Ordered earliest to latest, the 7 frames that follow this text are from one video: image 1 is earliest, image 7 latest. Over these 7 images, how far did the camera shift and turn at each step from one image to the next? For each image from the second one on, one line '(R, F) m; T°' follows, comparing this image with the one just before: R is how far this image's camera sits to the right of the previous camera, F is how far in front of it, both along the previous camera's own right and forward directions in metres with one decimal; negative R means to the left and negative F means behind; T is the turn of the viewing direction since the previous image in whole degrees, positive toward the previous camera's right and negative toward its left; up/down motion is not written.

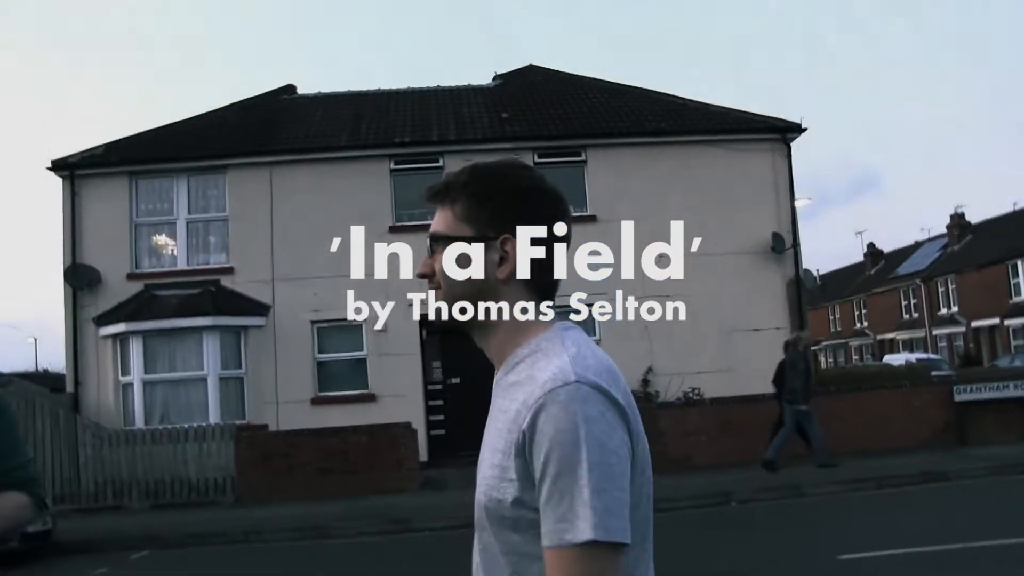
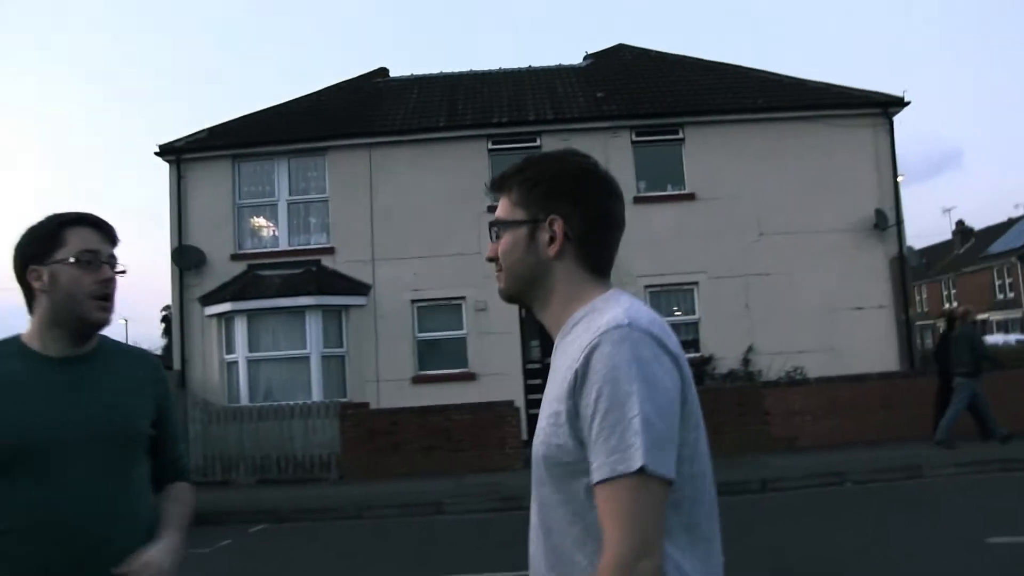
(-0.9, 0.0) m; -3°
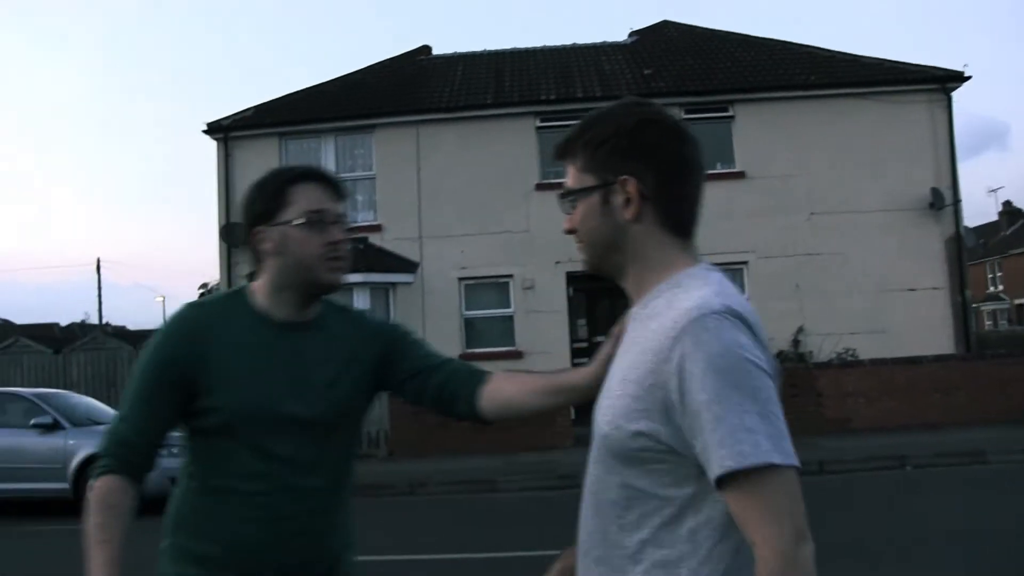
(-0.5, 0.0) m; -1°
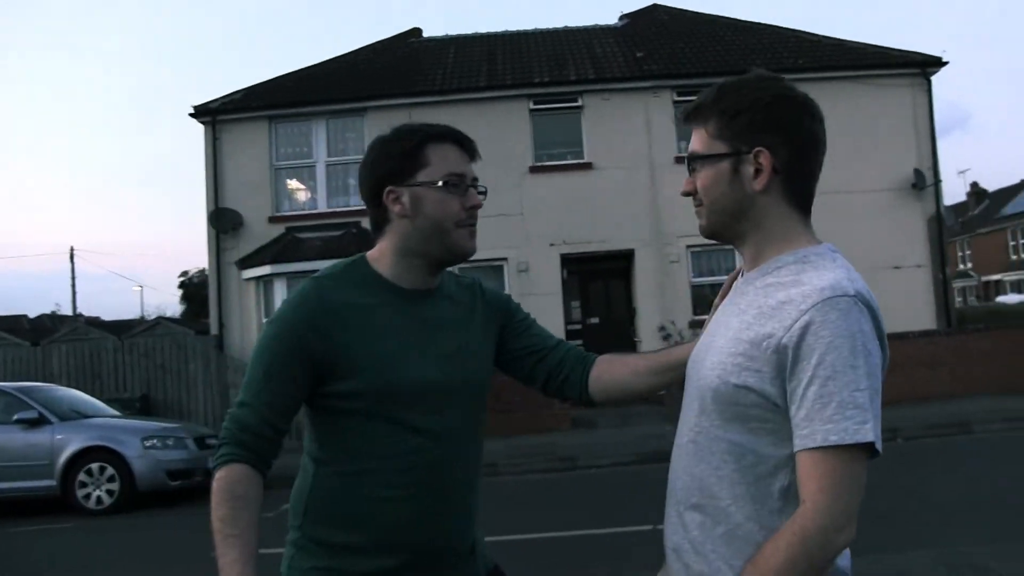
(-0.7, 0.0) m; +3°
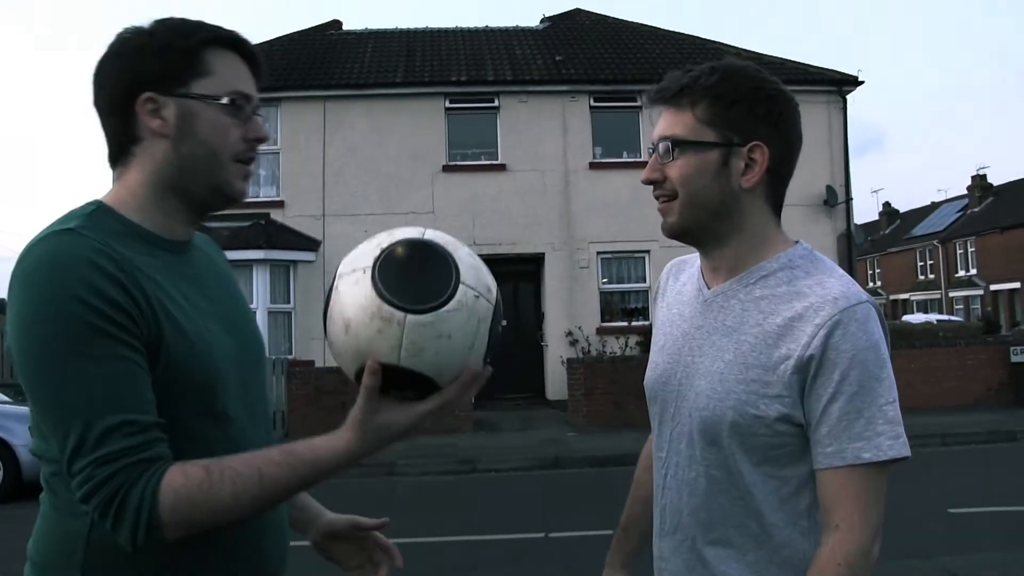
(+0.7, +0.1) m; +3°
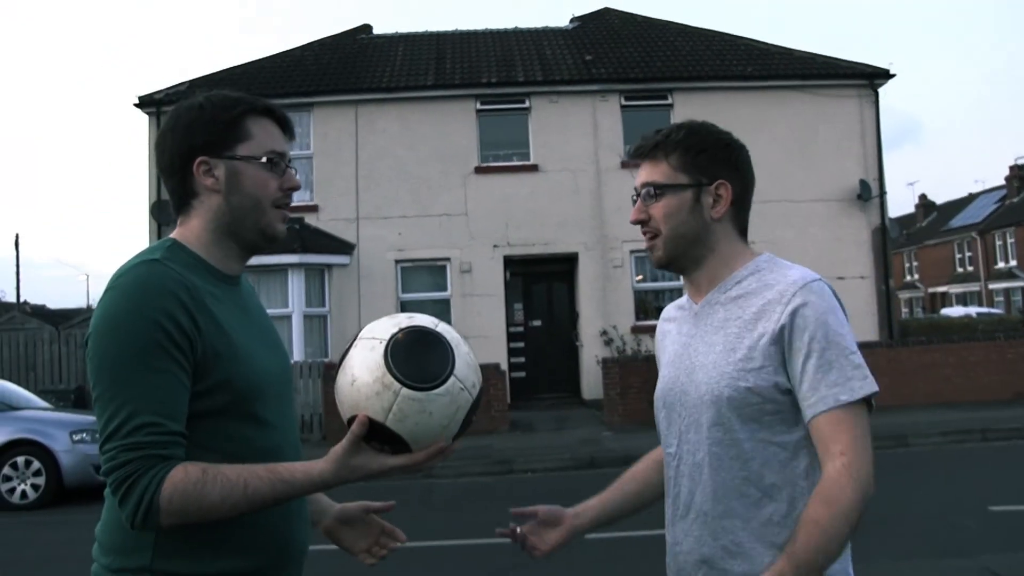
(-0.1, 0.0) m; -2°
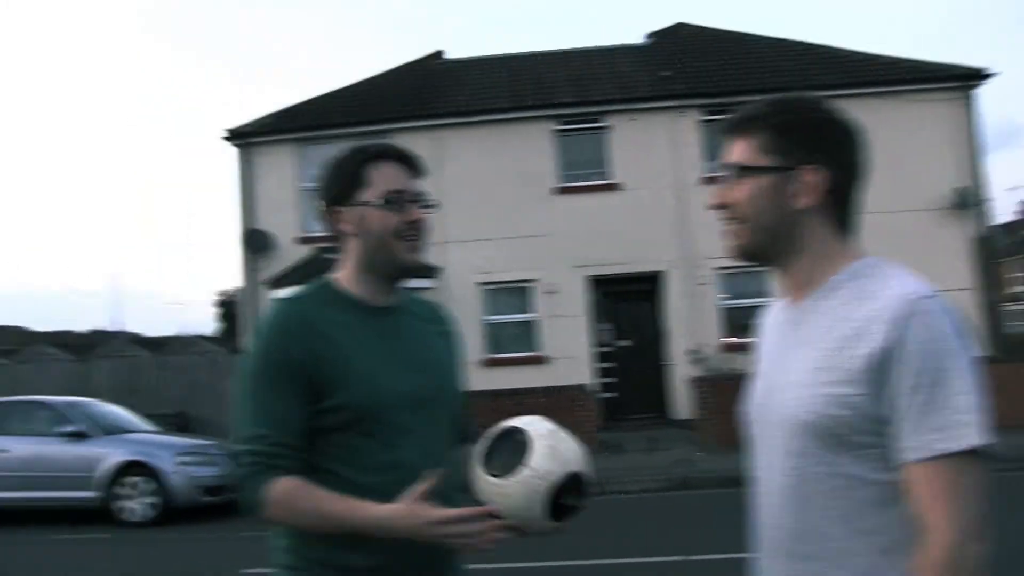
(-0.3, 0.0) m; -5°
